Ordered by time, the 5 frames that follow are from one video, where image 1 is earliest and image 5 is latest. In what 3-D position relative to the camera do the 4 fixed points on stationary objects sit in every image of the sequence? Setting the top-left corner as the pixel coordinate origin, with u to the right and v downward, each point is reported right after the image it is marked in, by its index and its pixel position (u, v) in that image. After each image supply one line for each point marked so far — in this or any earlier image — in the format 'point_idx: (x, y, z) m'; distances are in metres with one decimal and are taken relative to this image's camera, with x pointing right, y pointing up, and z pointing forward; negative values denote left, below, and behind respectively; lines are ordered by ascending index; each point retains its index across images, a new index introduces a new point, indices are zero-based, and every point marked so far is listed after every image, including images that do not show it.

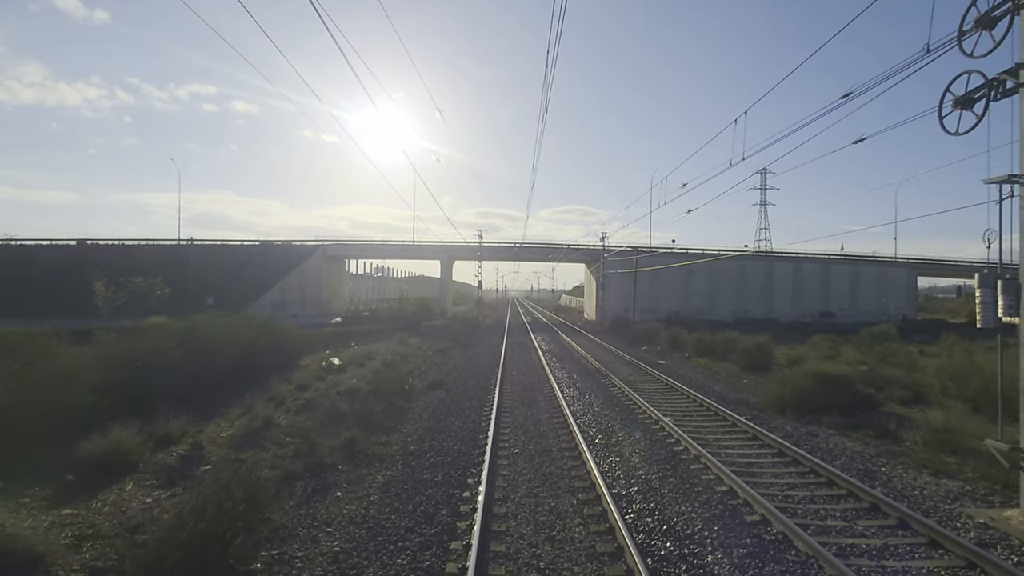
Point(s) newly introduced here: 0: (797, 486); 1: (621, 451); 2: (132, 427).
0: (+4.8, -3.3, +11.1) m
1: (+2.2, -3.3, +13.5) m
2: (-7.6, -2.8, +13.3) m
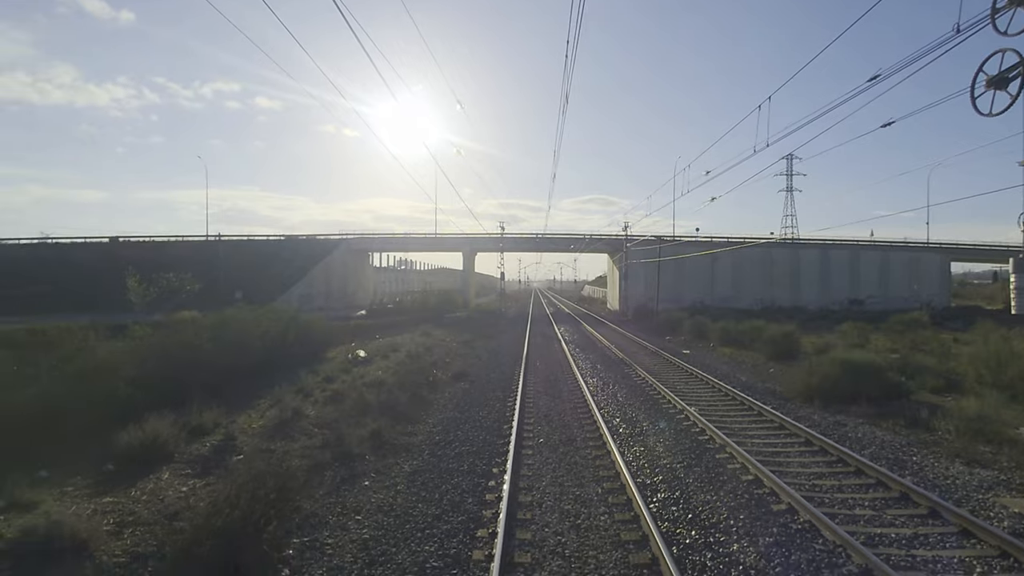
0: (+5.2, -3.1, +11.0) m
1: (+2.7, -3.1, +13.5) m
2: (-7.1, -2.7, +13.6) m
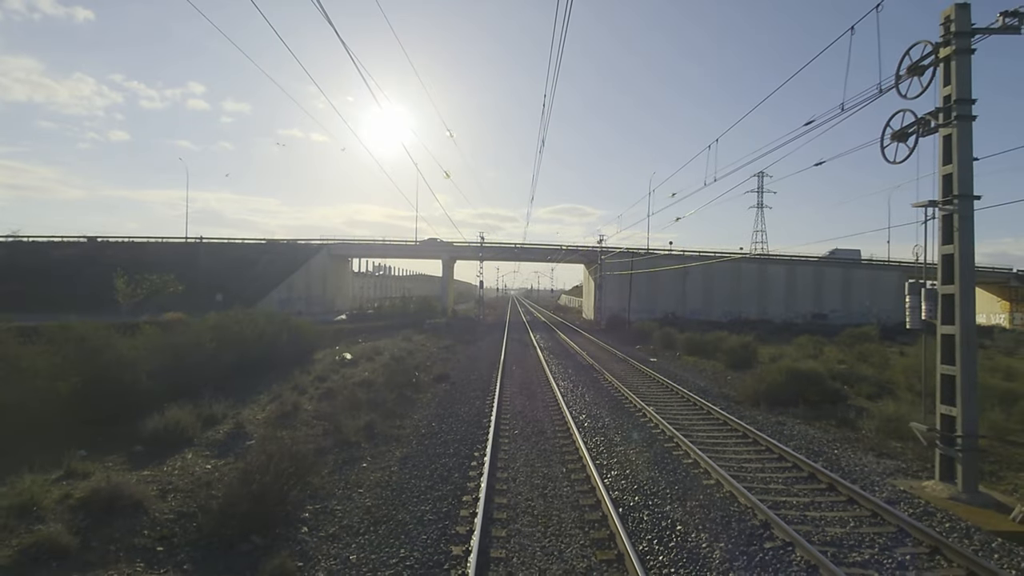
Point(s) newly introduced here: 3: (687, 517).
0: (+4.8, -3.4, +13.1) m
1: (+2.2, -3.4, +15.5) m
2: (-7.6, -2.8, +15.3) m
3: (+2.5, -3.3, +9.4) m
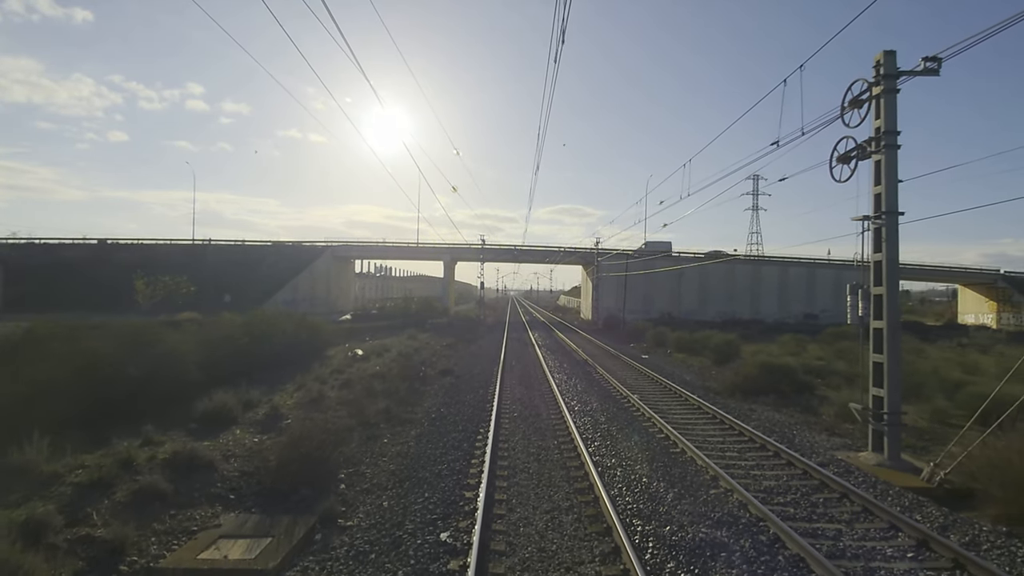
0: (+4.8, -3.5, +15.4) m
1: (+2.2, -3.5, +17.8) m
2: (-7.6, -2.9, +17.6) m
3: (+2.5, -3.3, +11.7) m
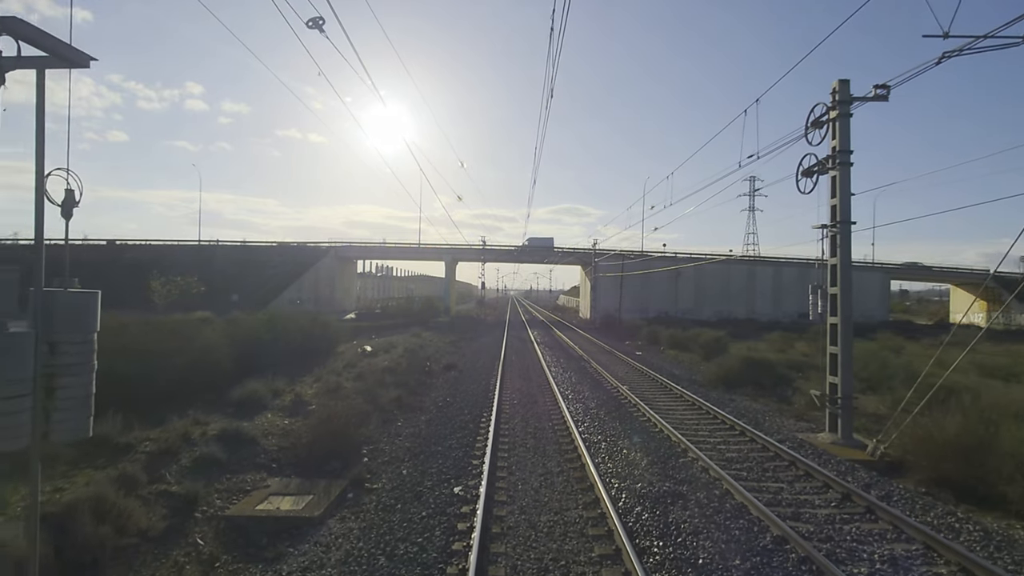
0: (+4.8, -3.5, +17.4) m
1: (+2.2, -3.5, +19.8) m
2: (-7.6, -2.9, +19.6) m
3: (+2.5, -3.3, +13.7) m
